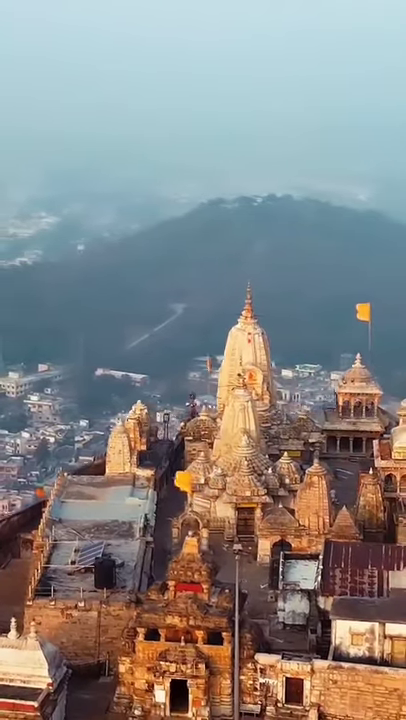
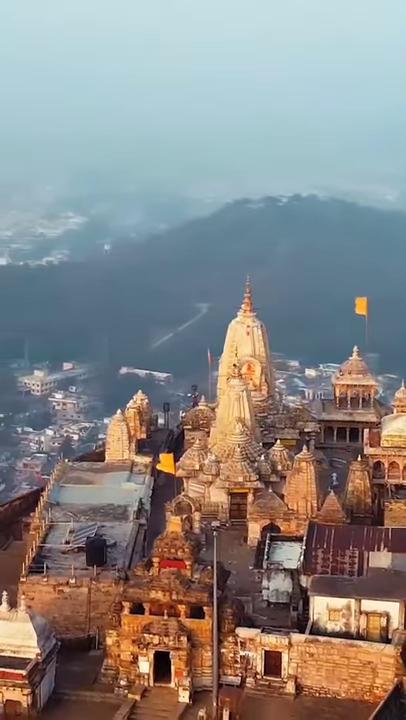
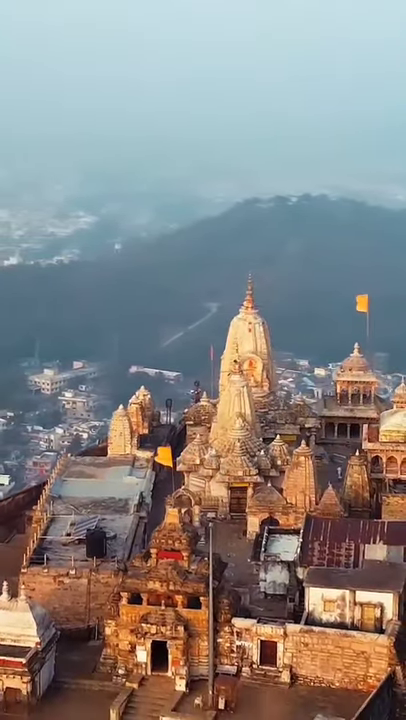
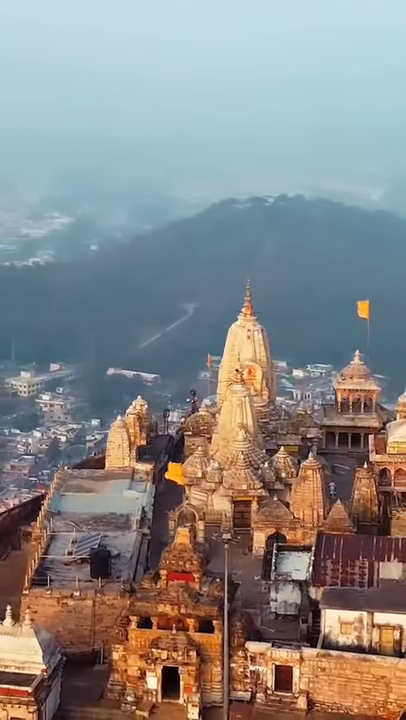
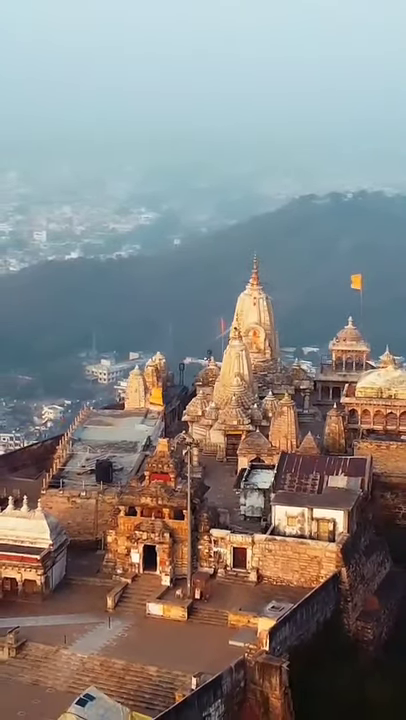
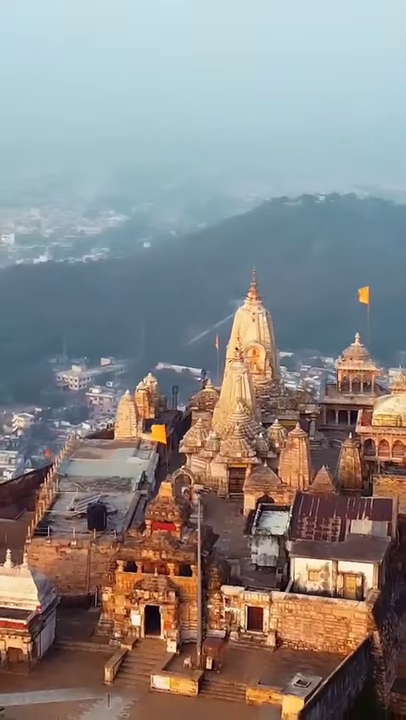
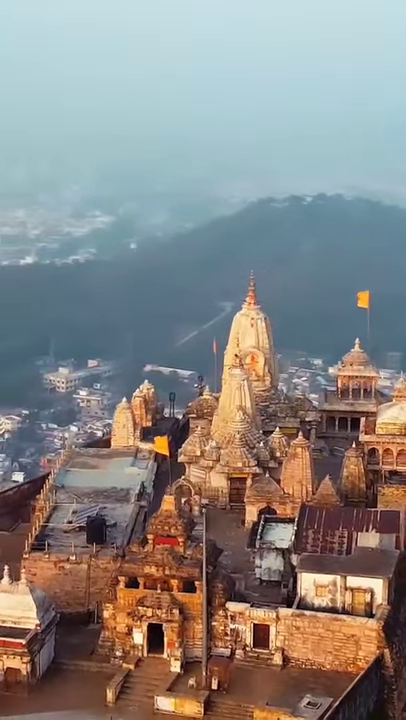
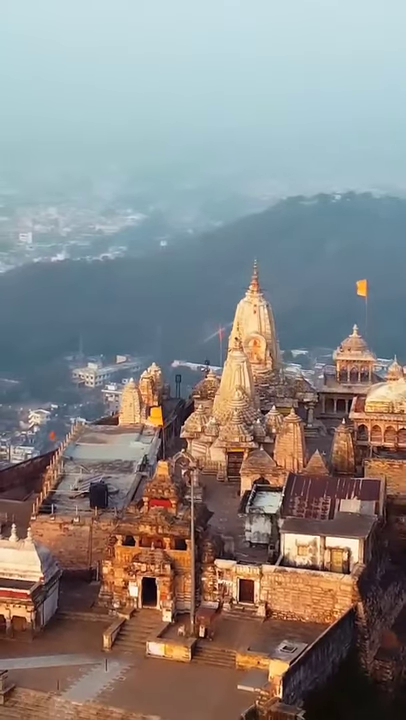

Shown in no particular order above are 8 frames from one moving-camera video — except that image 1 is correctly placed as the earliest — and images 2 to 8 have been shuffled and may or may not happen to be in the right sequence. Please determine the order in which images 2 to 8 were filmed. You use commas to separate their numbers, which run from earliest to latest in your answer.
4, 2, 3, 7, 6, 8, 5
